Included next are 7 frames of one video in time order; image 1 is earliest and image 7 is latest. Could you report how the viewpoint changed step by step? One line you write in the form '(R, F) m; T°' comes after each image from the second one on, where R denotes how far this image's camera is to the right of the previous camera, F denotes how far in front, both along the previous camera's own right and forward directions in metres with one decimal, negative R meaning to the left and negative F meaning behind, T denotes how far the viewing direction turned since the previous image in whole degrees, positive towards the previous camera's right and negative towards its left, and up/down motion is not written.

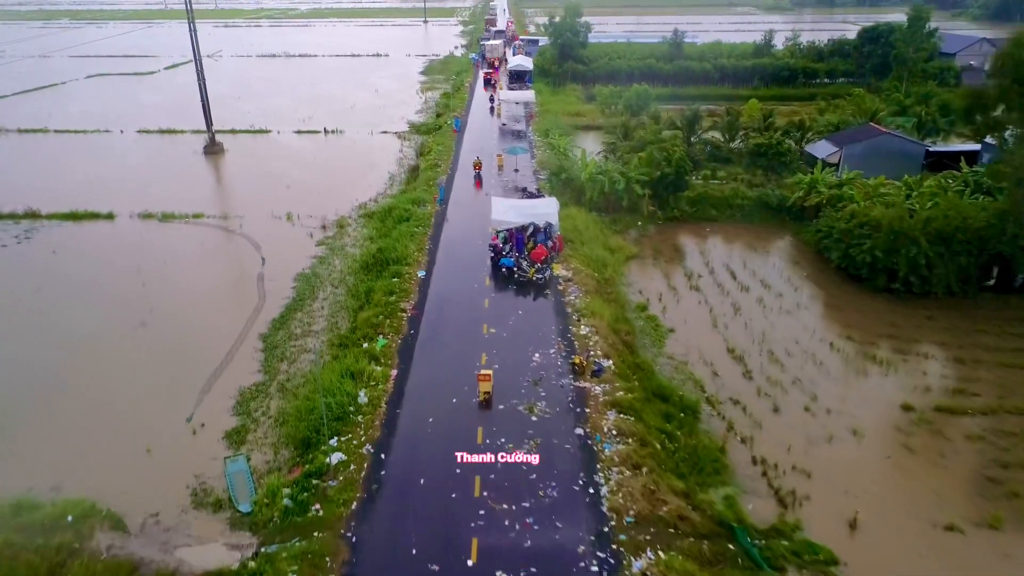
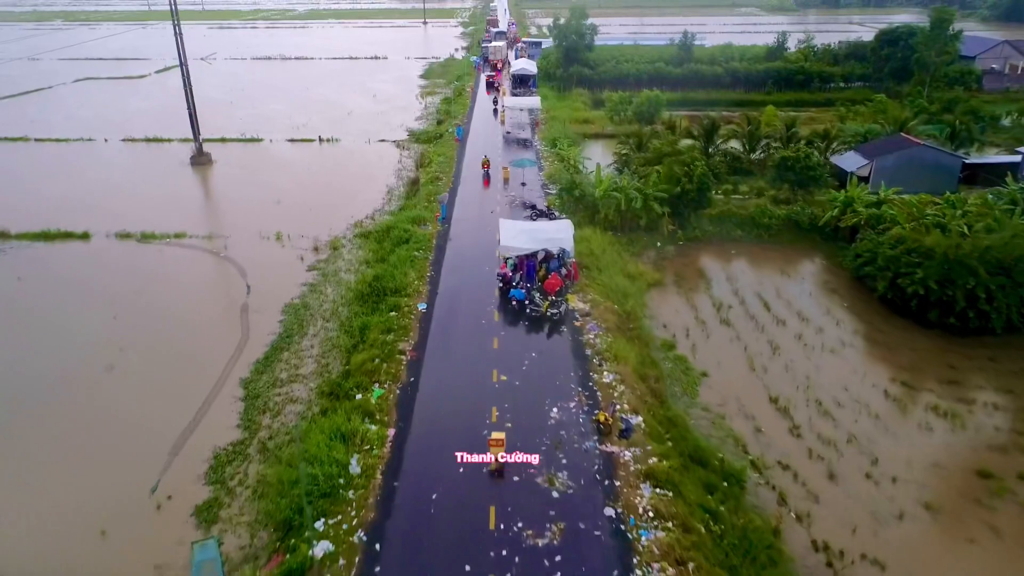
(-0.3, +1.6) m; 0°
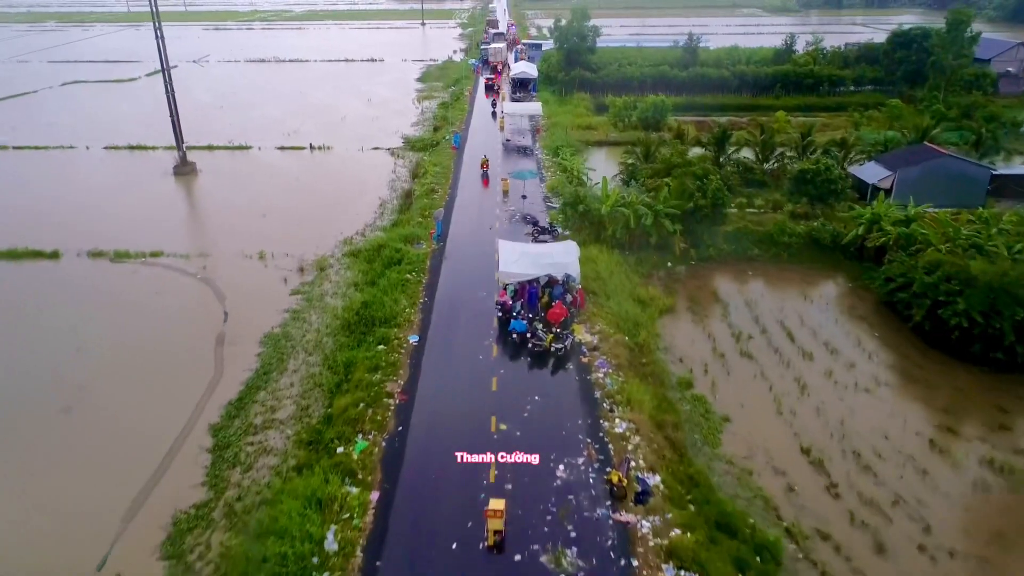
(0.0, +1.3) m; 0°
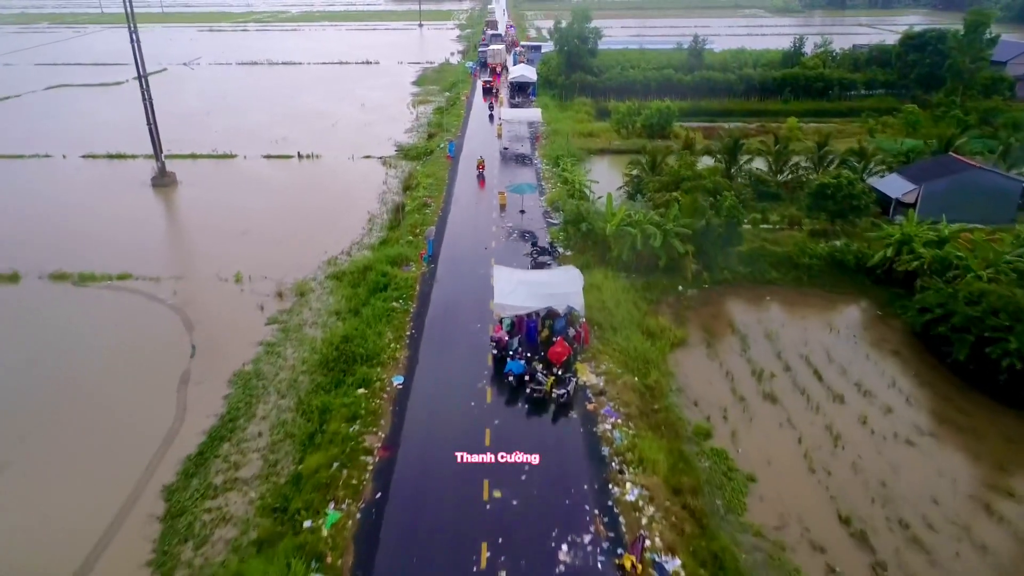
(+0.1, +1.4) m; 0°
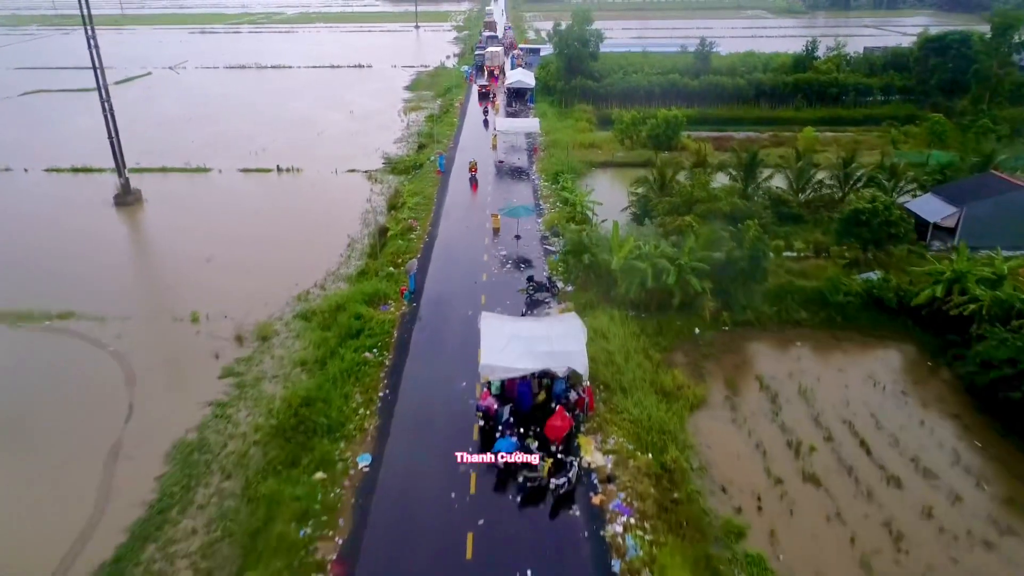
(+0.2, +2.0) m; 0°
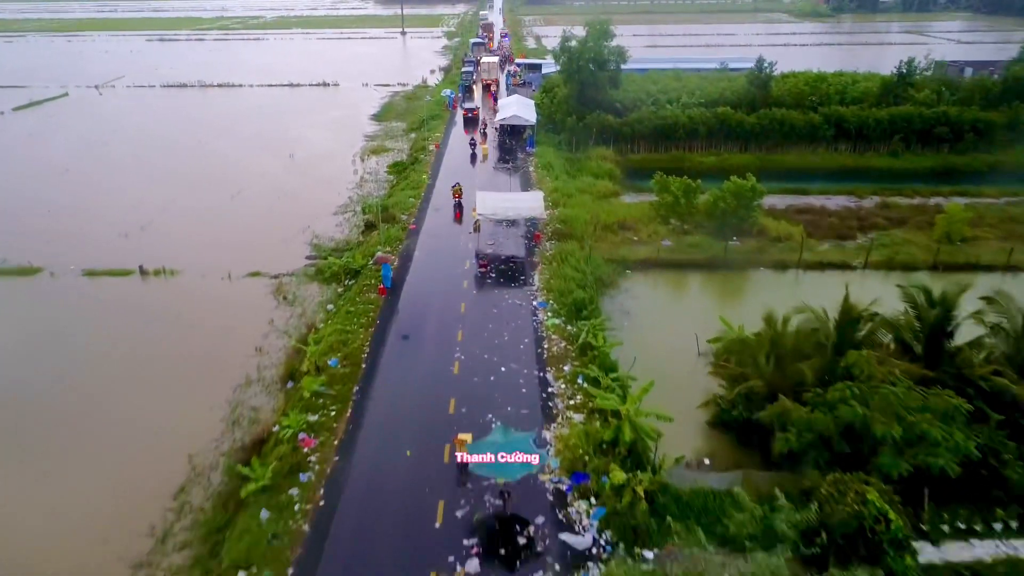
(+0.3, +9.2) m; 0°
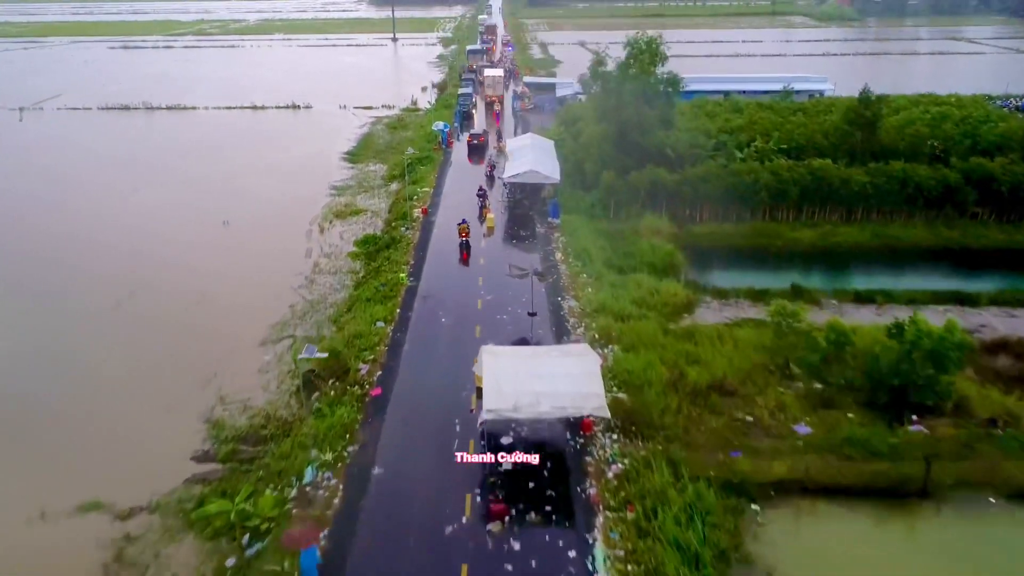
(-0.6, +7.4) m; 0°
